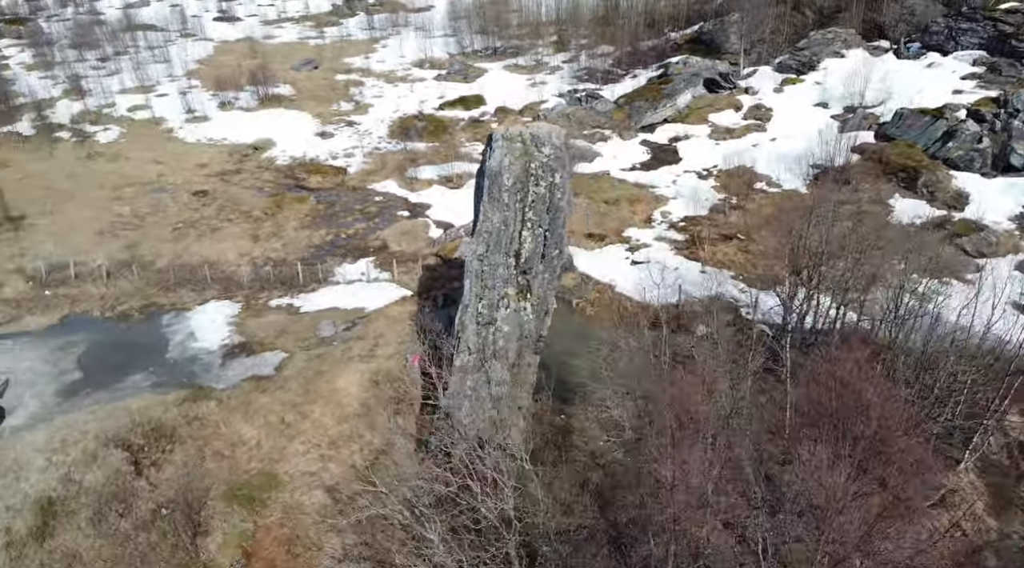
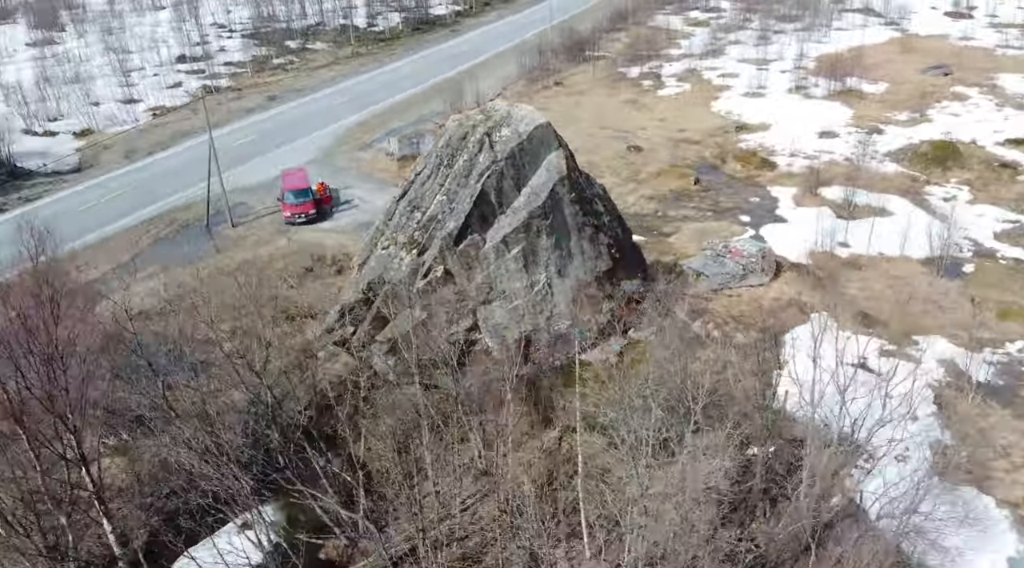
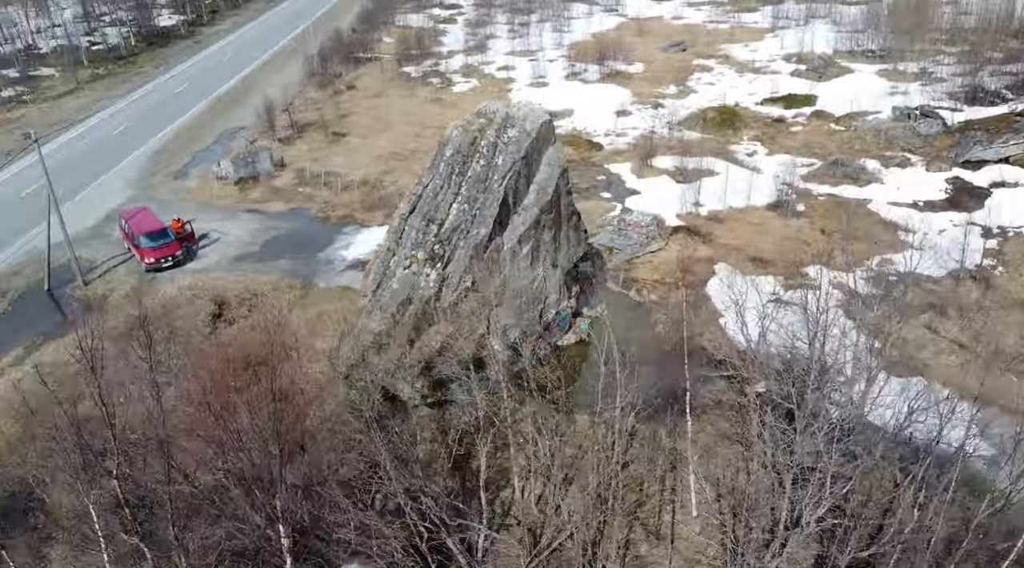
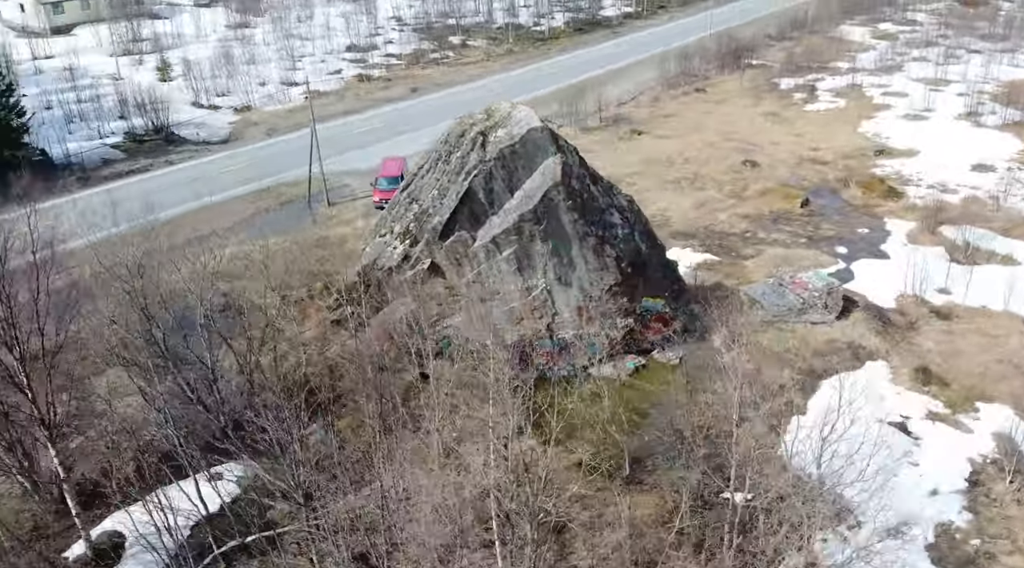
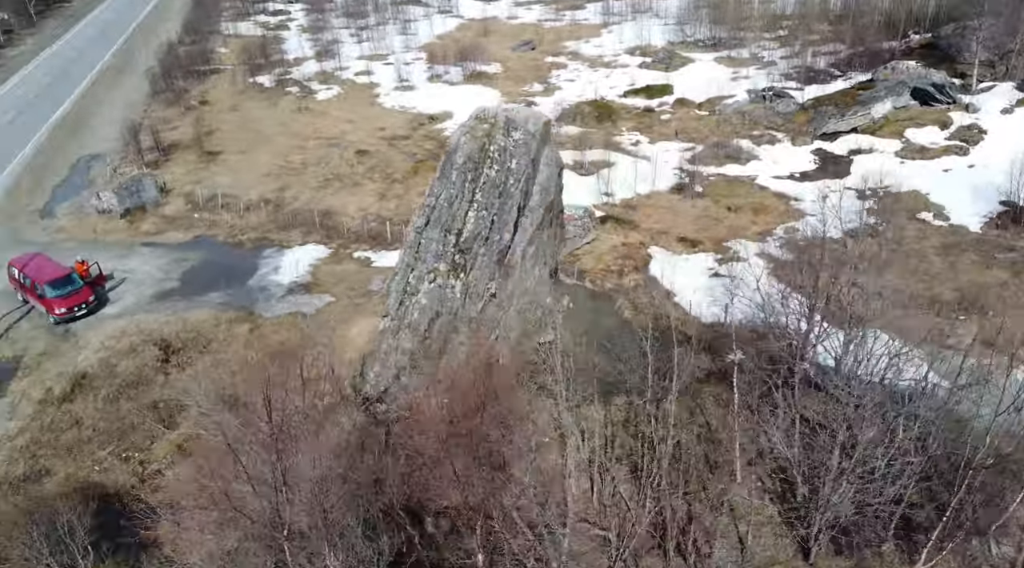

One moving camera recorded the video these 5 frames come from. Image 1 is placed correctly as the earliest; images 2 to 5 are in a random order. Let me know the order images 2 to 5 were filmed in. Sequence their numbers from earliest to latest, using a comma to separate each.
5, 3, 2, 4
